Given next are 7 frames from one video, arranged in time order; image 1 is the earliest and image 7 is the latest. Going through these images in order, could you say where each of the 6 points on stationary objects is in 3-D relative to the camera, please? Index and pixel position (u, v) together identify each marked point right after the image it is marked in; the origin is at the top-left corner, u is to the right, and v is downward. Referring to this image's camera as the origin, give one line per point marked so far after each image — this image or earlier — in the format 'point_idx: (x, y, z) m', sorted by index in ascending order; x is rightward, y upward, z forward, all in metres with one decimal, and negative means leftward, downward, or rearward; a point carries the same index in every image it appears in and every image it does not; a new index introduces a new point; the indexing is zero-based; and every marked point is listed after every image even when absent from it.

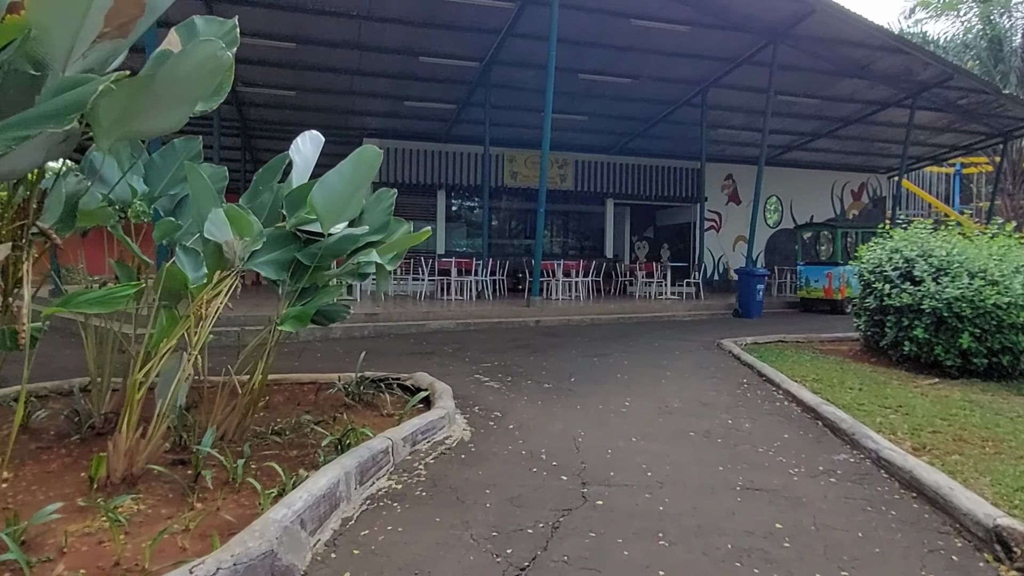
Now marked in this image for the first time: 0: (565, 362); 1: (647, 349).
0: (+0.5, -0.7, +6.9) m
1: (+1.5, -0.7, +7.8) m
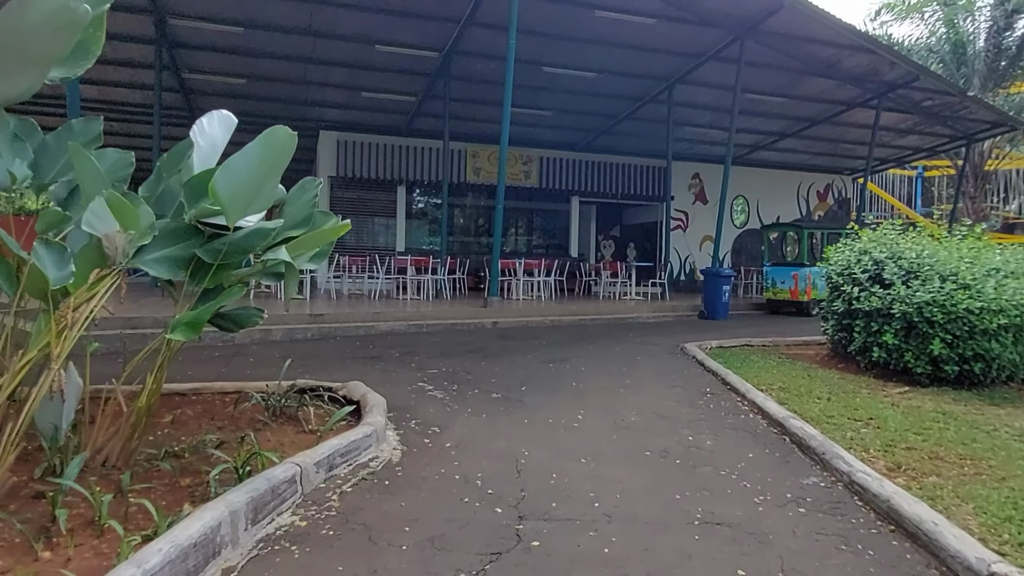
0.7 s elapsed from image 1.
0: (0.0, -0.7, +6.5) m
1: (+1.0, -0.7, +7.4) m
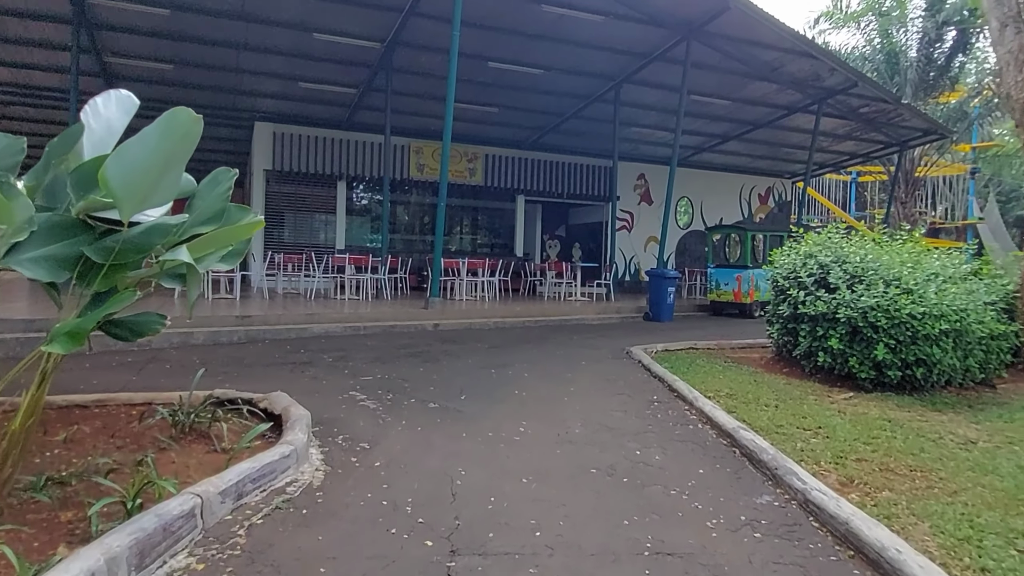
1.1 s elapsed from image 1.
0: (-0.5, -0.8, +6.1) m
1: (+0.4, -0.7, +7.2) m
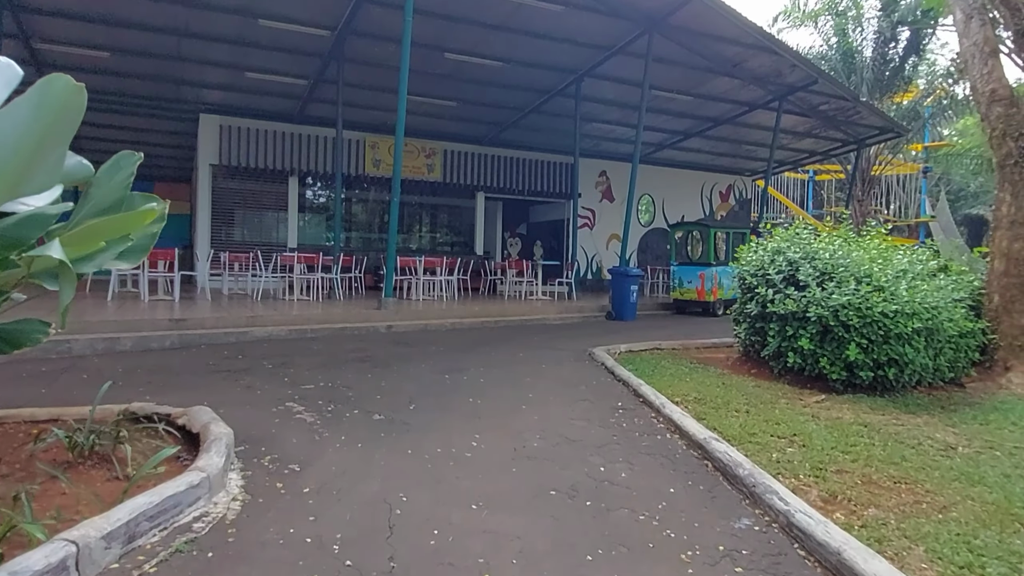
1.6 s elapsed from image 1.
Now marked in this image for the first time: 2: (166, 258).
0: (-0.9, -0.8, +5.7) m
1: (0.0, -0.7, +6.8) m
2: (-5.2, +0.5, +10.5) m
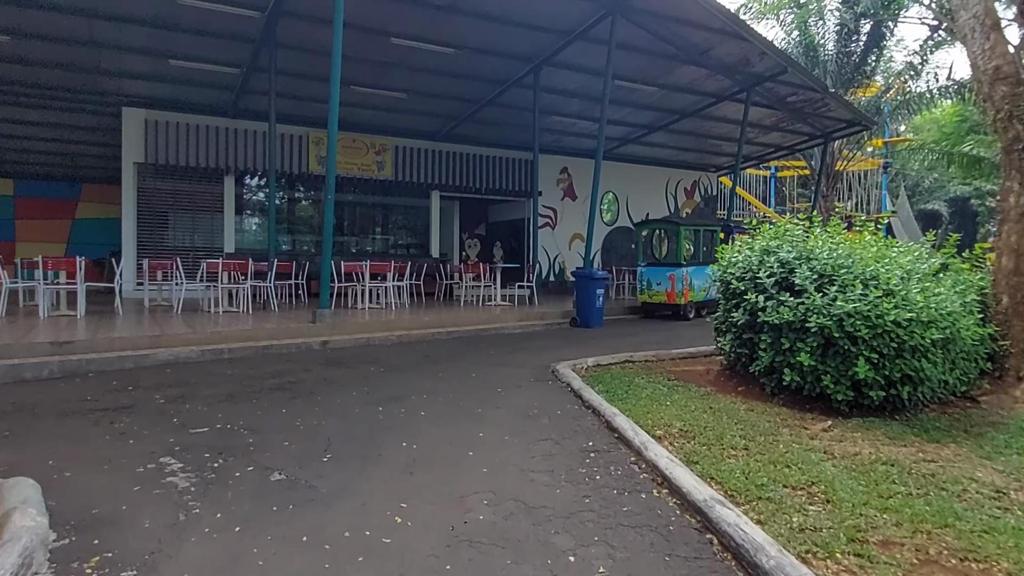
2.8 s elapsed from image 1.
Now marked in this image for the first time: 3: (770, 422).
0: (-1.2, -0.9, +4.6) m
1: (-0.5, -0.8, +5.8) m
2: (-5.8, +0.3, +9.2) m
3: (+1.8, -0.9, +4.8) m
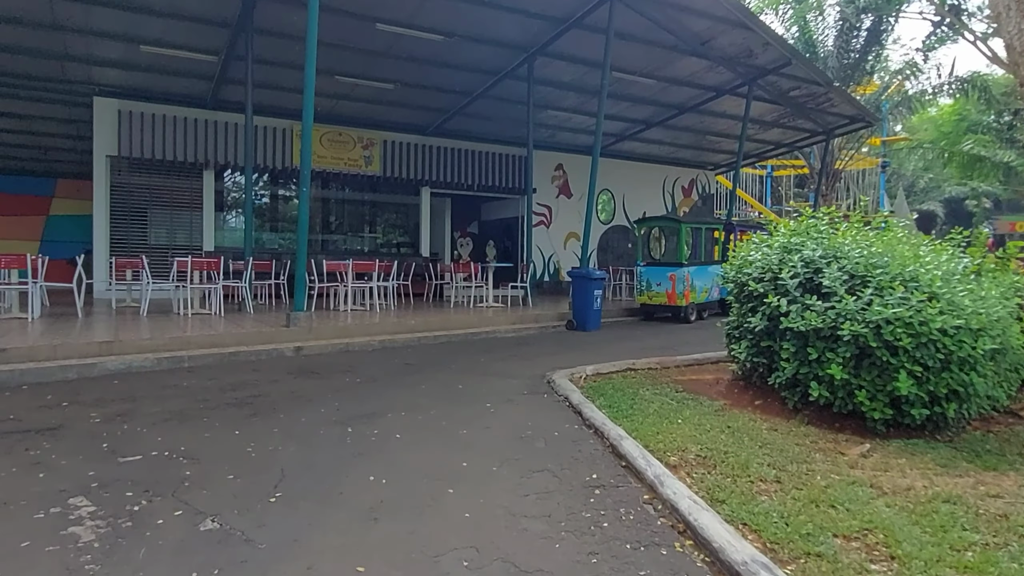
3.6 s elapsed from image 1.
0: (-1.3, -0.9, +4.0) m
1: (-0.5, -0.8, +5.1) m
2: (-5.9, +0.3, +8.5) m
3: (+1.7, -0.9, +4.1) m
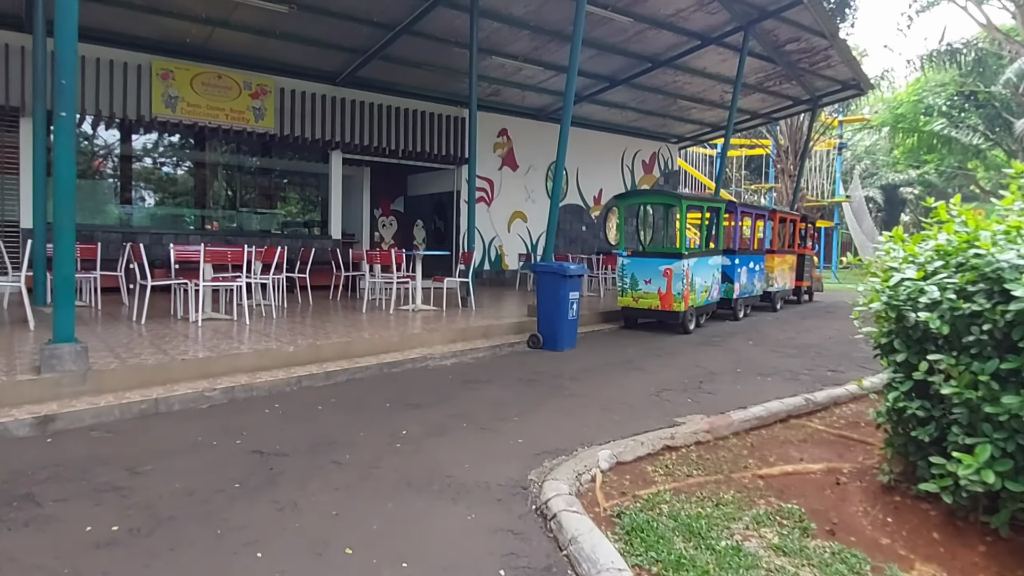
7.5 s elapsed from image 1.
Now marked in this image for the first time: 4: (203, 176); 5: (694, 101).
0: (-1.2, -1.0, +0.7) m
1: (-0.6, -1.0, +1.9) m
2: (-6.3, +0.3, +4.7) m
3: (+1.7, -1.1, +1.2) m
4: (-5.2, +1.9, +11.4) m
5: (+4.0, +4.1, +15.3) m
